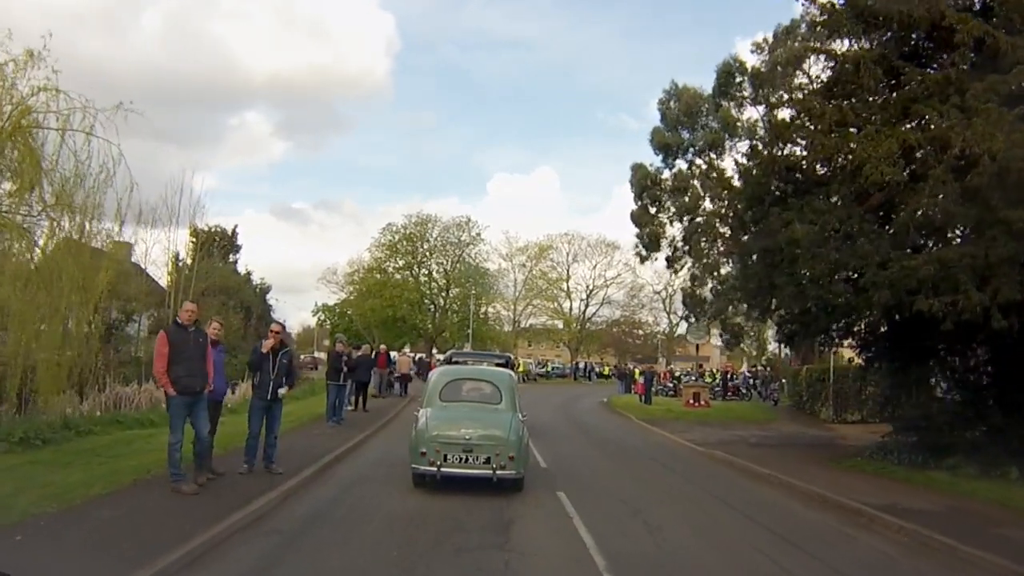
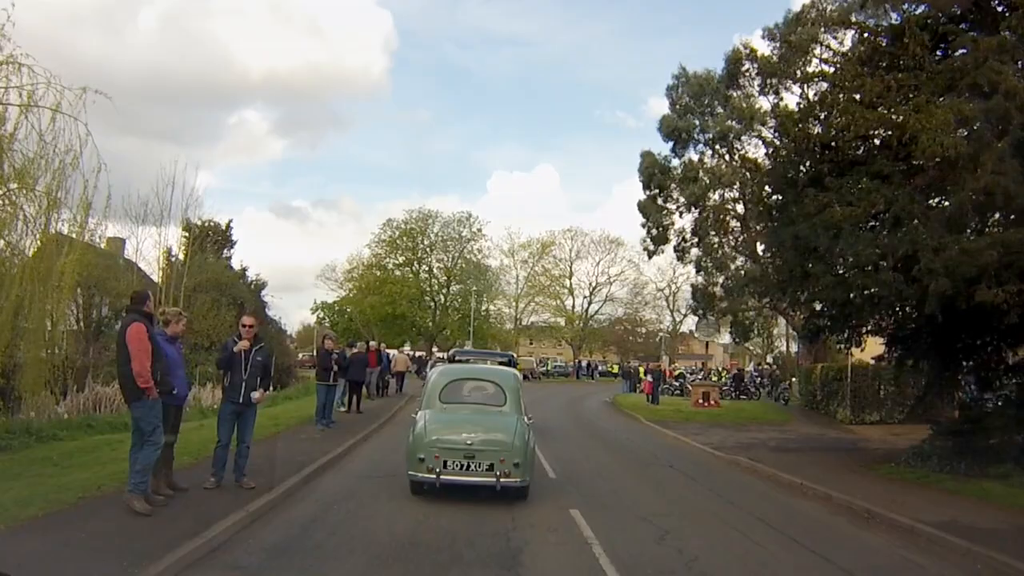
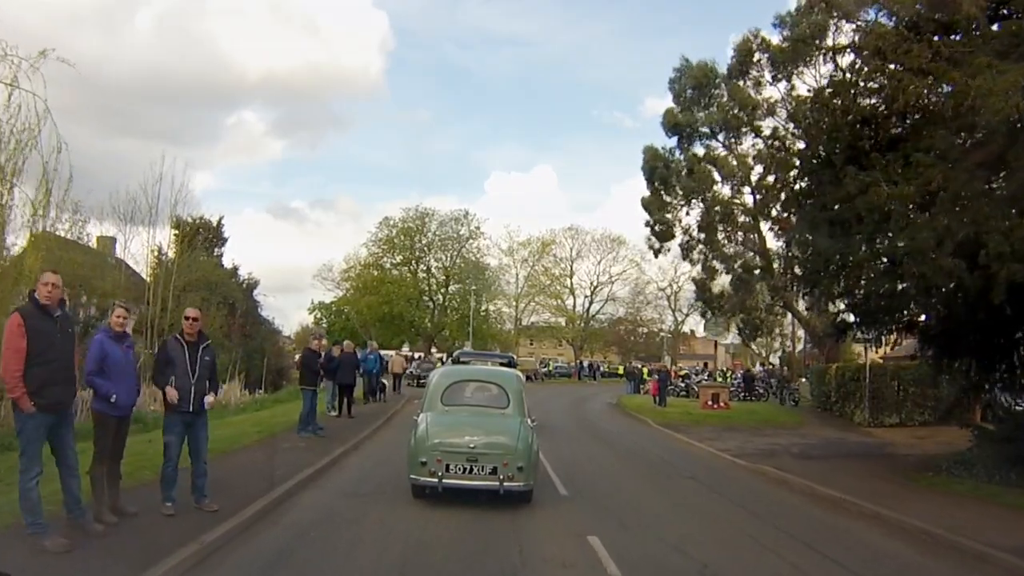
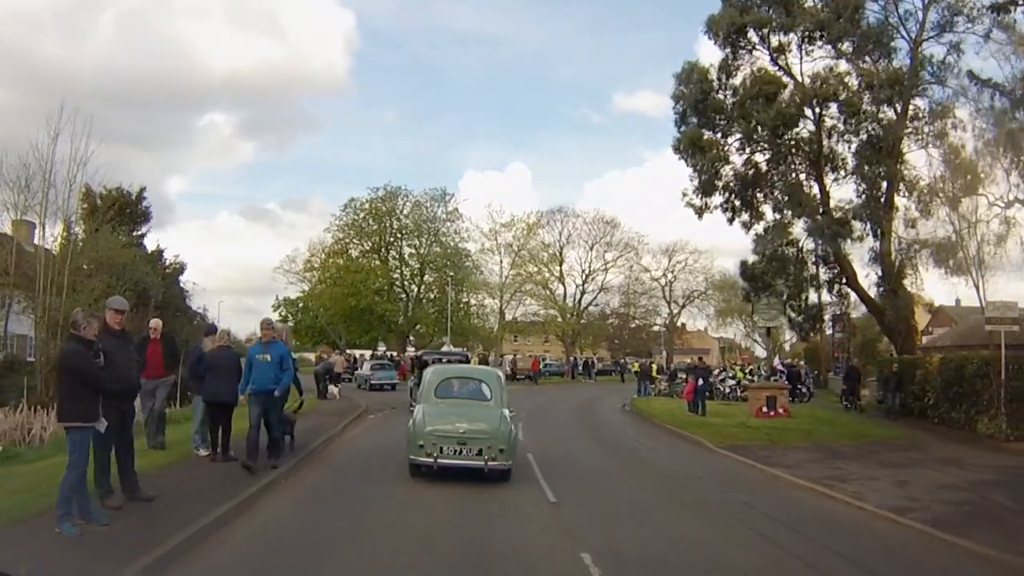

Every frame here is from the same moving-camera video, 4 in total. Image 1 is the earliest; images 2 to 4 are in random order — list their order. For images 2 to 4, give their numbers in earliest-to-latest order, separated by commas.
2, 3, 4
